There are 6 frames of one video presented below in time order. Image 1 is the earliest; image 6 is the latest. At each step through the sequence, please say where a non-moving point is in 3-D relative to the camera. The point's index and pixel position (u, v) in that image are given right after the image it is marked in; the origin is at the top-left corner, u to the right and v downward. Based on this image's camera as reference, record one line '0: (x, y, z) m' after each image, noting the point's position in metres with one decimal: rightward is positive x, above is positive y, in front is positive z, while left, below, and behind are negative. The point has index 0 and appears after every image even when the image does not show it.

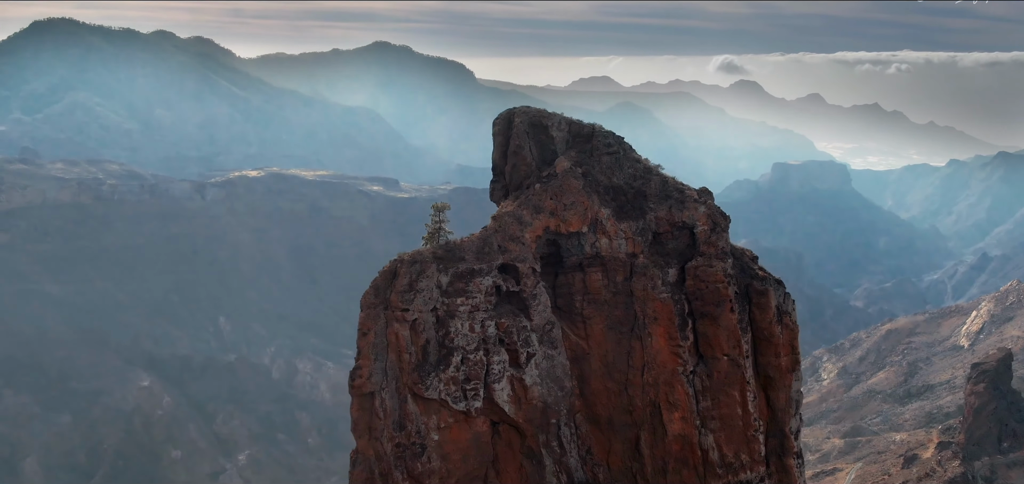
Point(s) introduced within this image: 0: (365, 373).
0: (-2.6, -2.3, +20.2) m
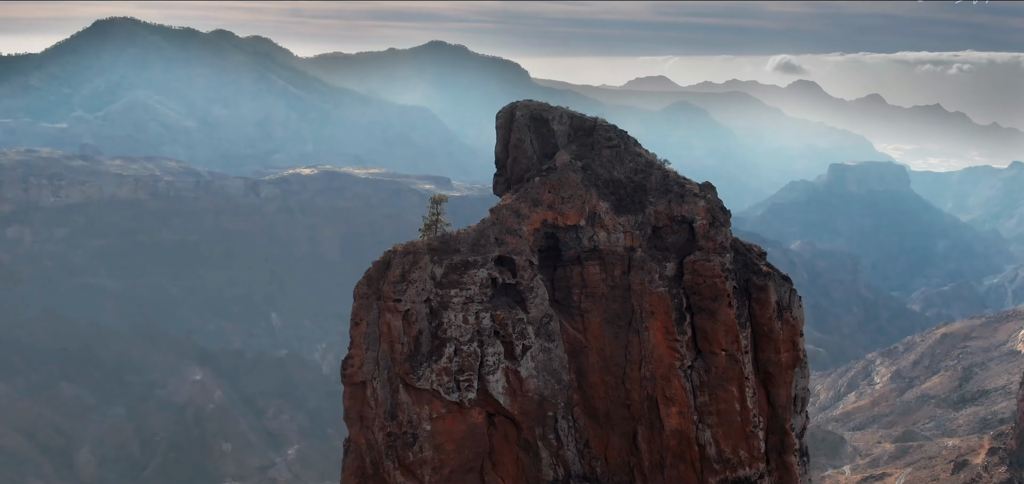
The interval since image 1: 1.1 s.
0: (-2.8, -2.1, +20.4) m
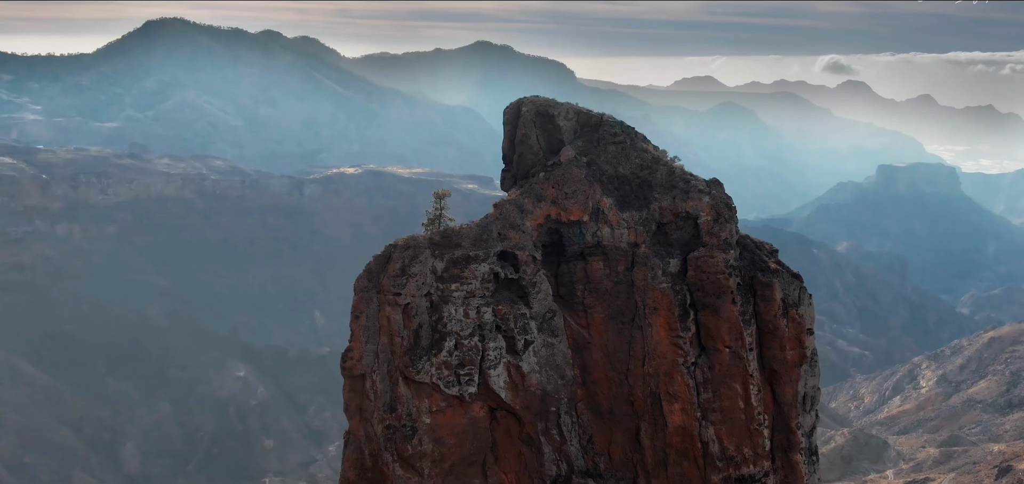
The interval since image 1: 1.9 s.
0: (-2.8, -2.0, +20.6) m
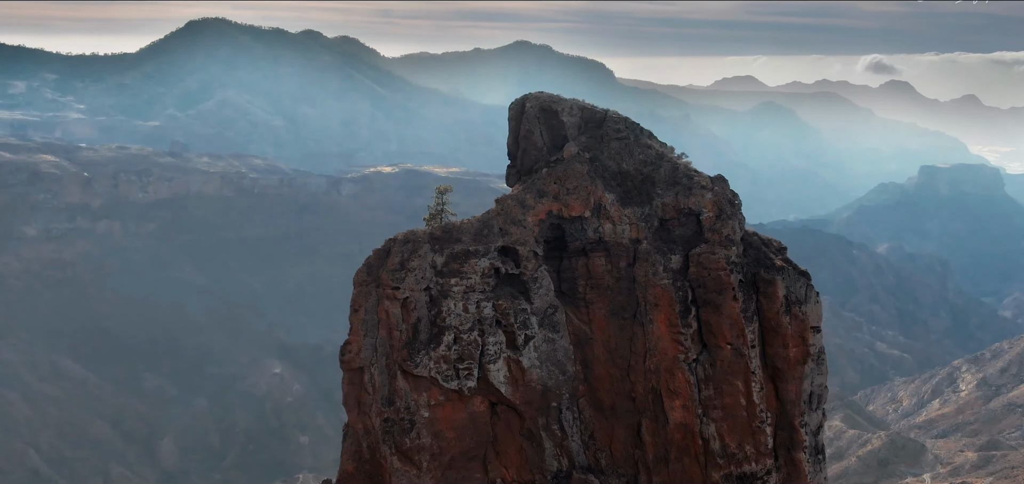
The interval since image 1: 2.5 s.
0: (-2.8, -1.9, +20.7) m
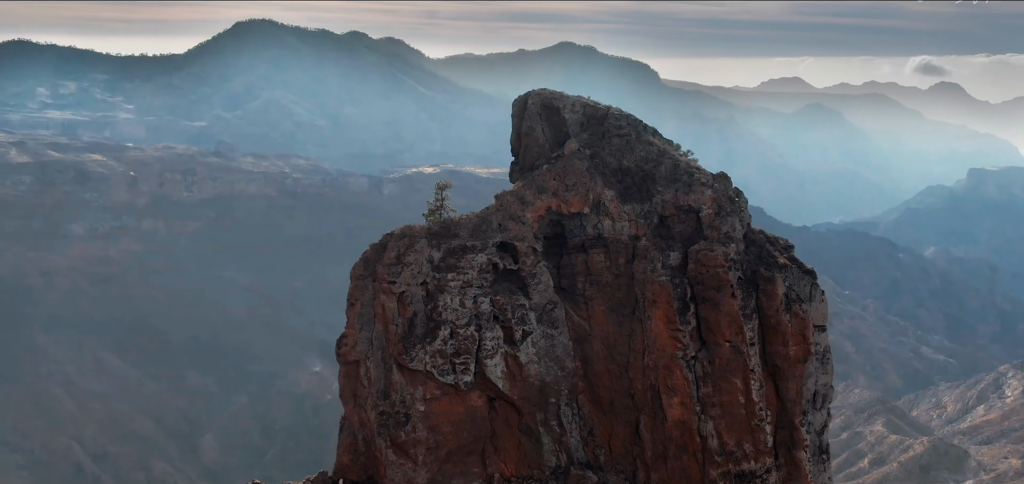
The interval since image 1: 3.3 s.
0: (-2.9, -1.8, +20.9) m
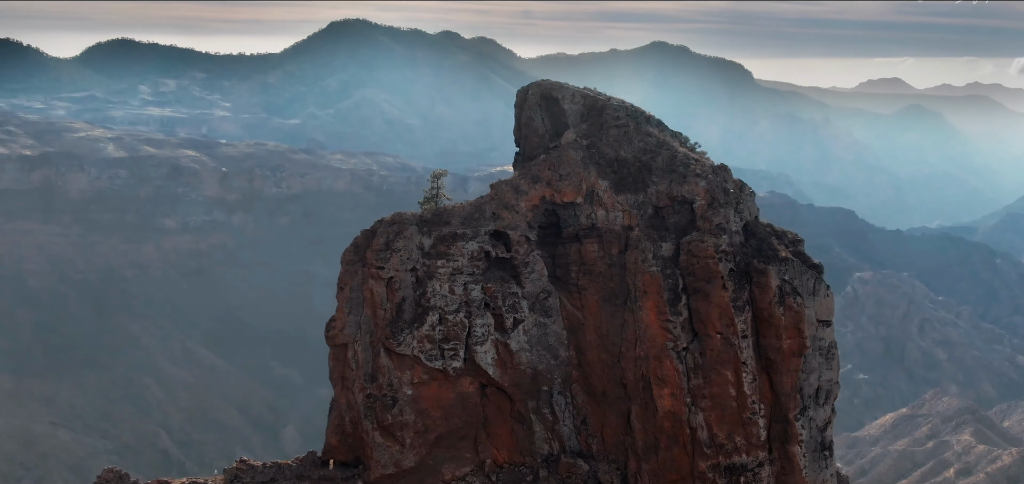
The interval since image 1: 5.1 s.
0: (-3.1, -1.5, +21.4) m
